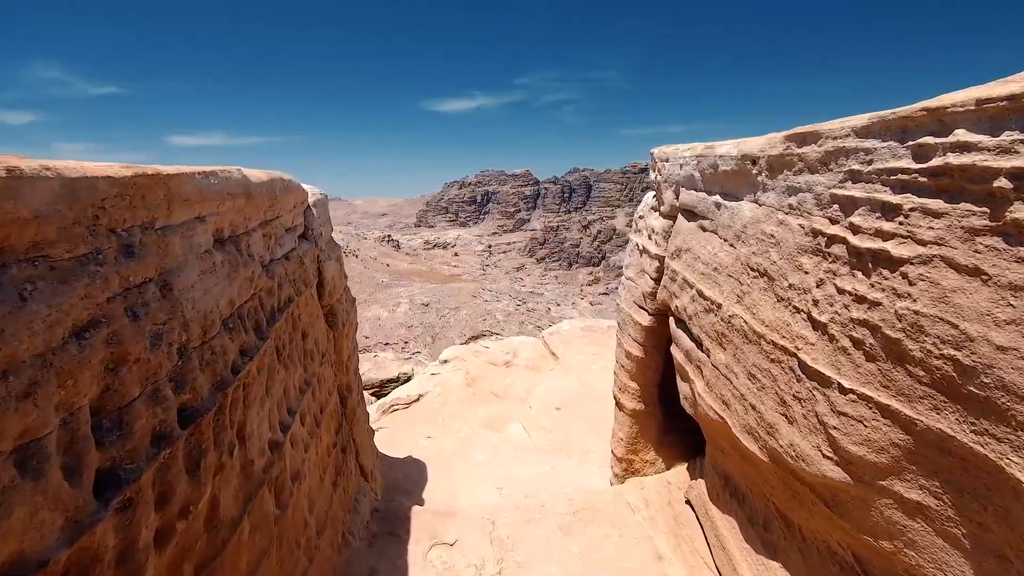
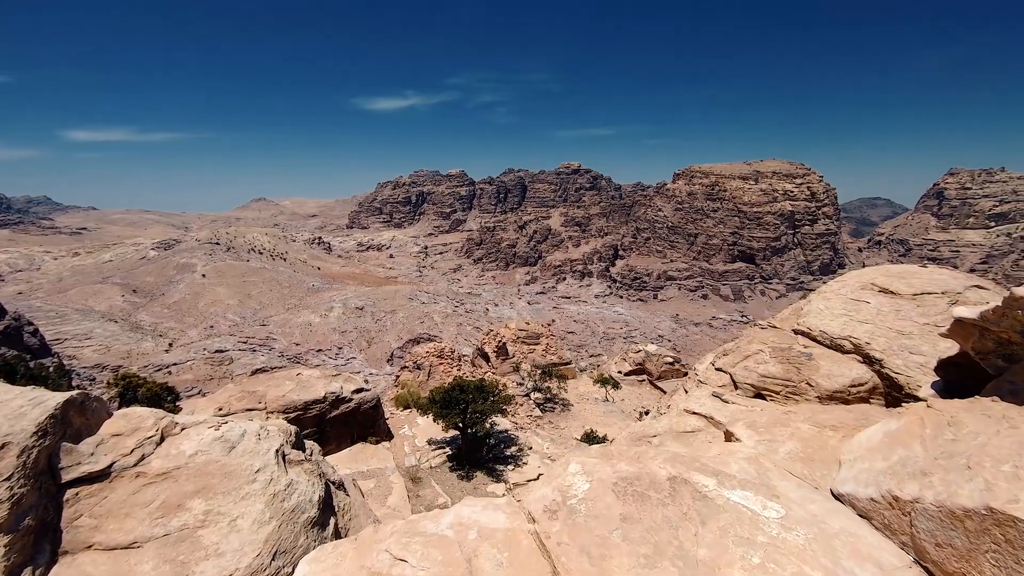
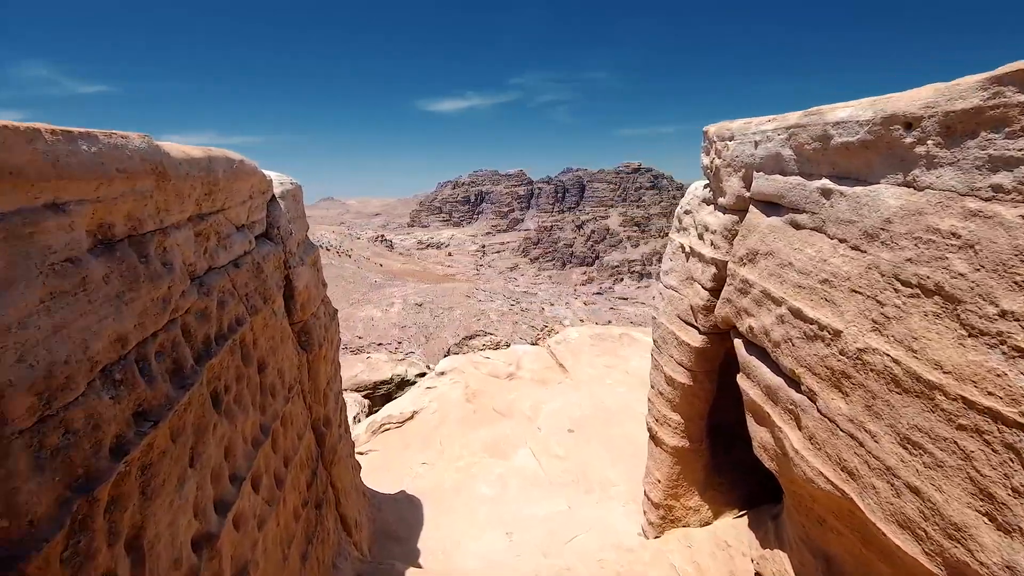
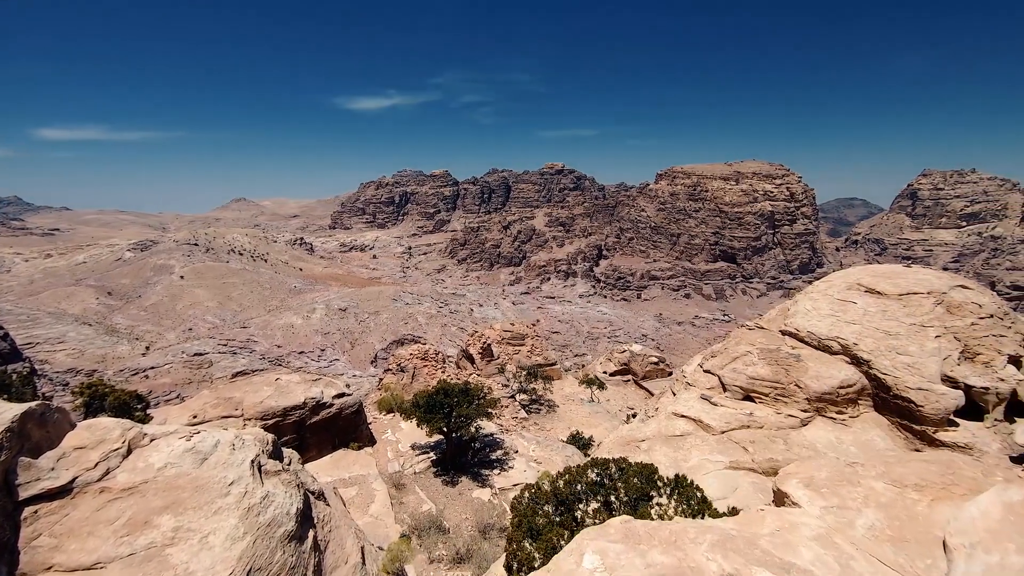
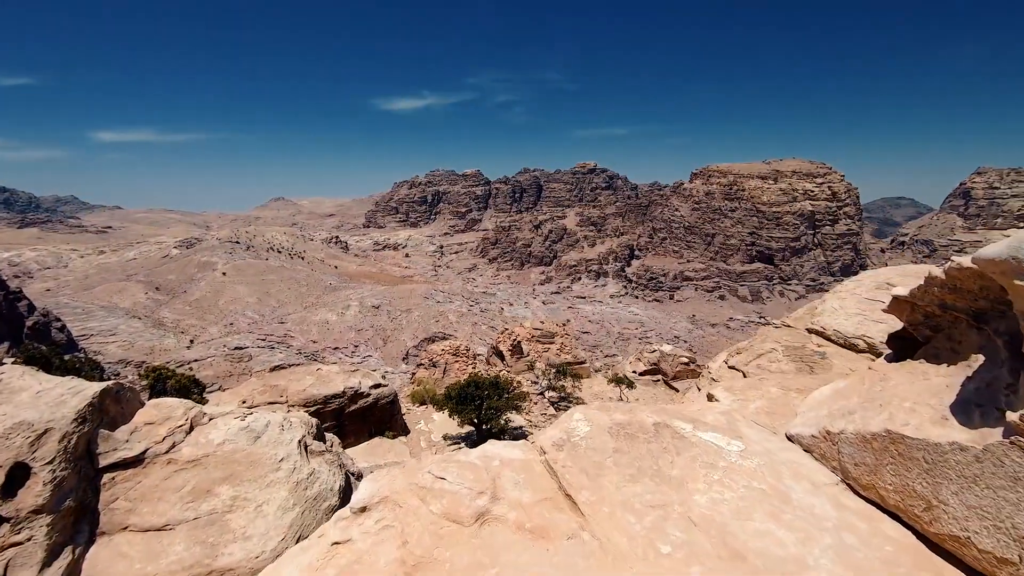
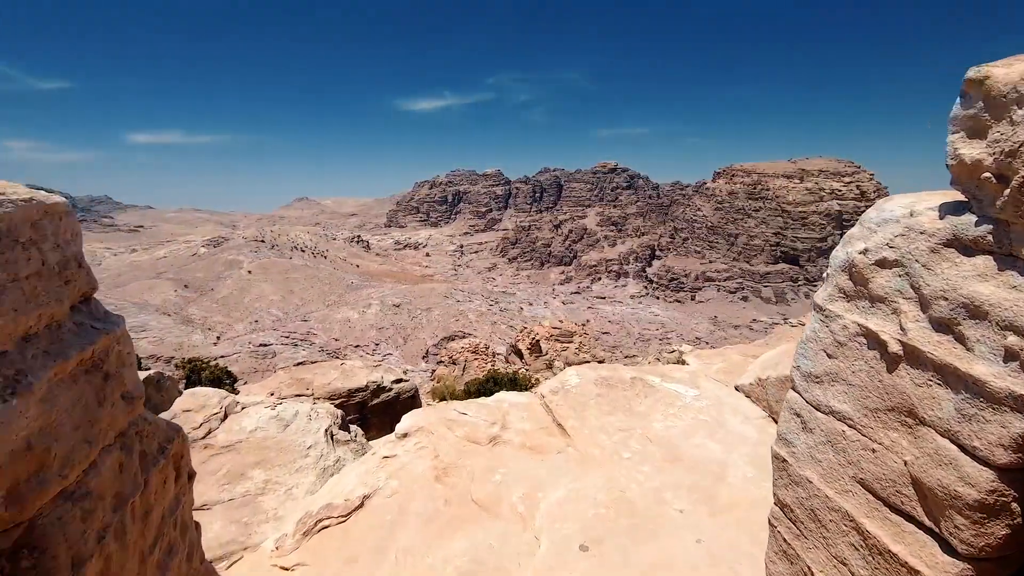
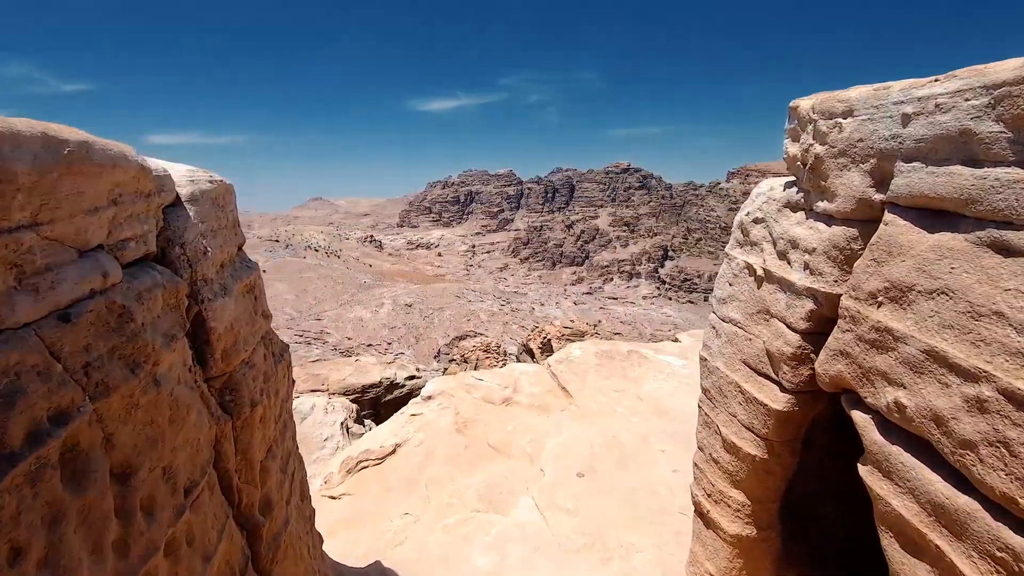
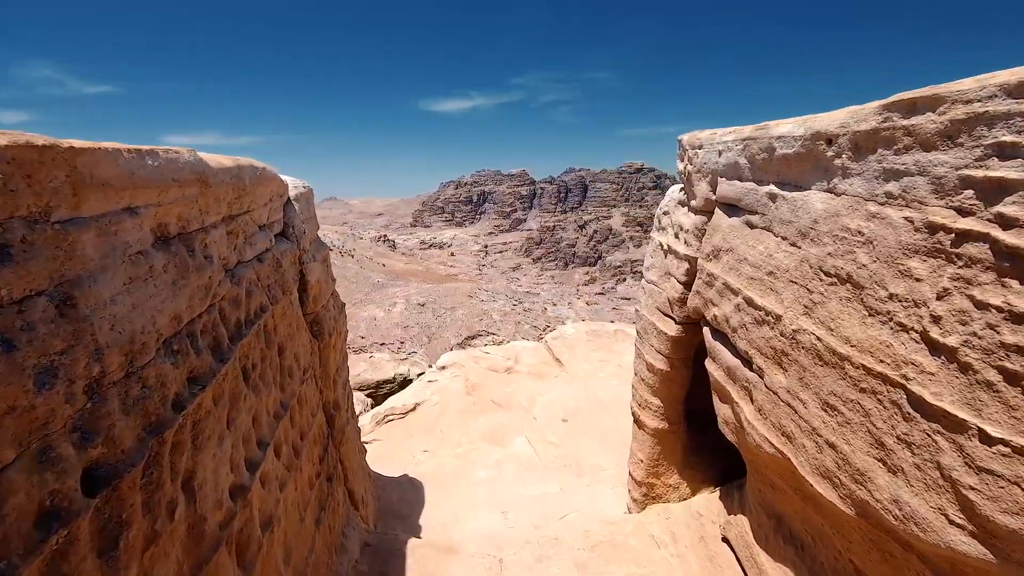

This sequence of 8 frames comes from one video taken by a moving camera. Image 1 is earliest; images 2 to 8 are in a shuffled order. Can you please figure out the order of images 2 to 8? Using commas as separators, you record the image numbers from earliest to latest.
8, 3, 7, 6, 5, 2, 4
